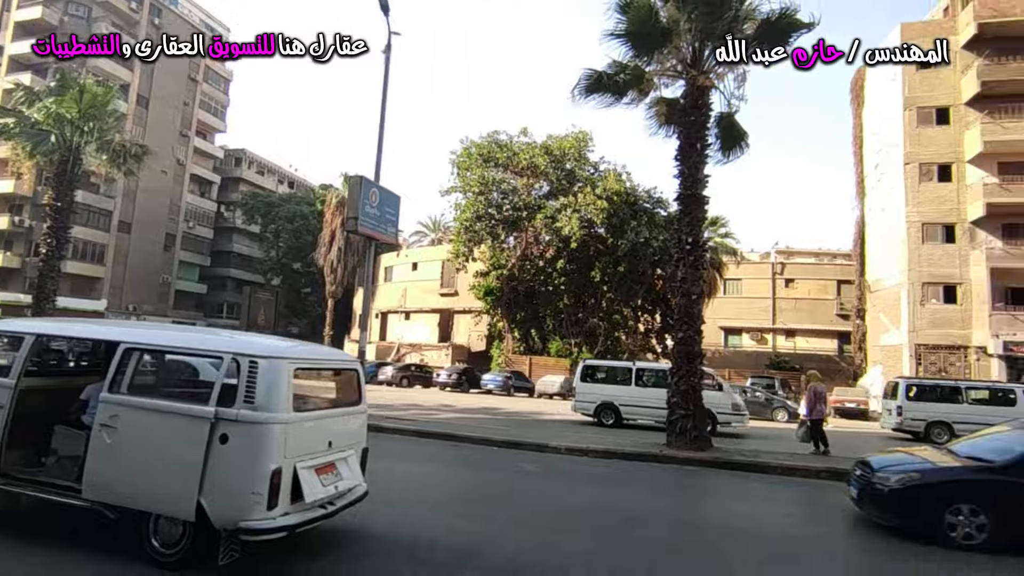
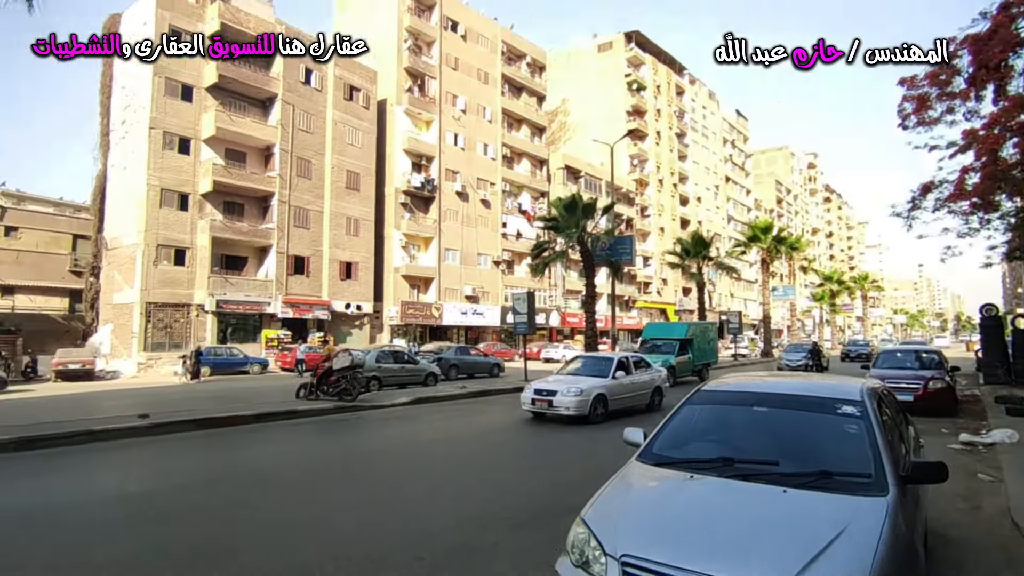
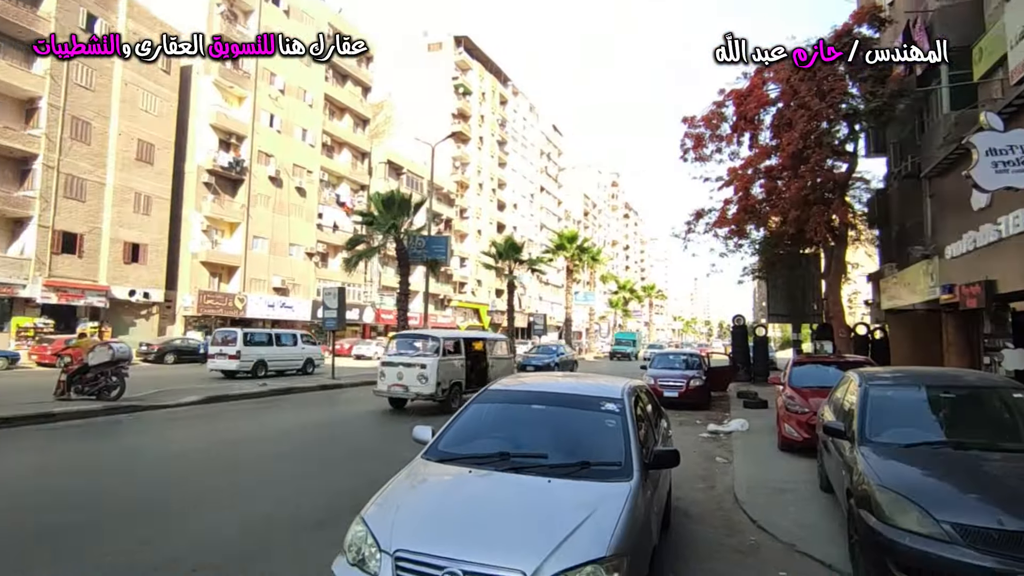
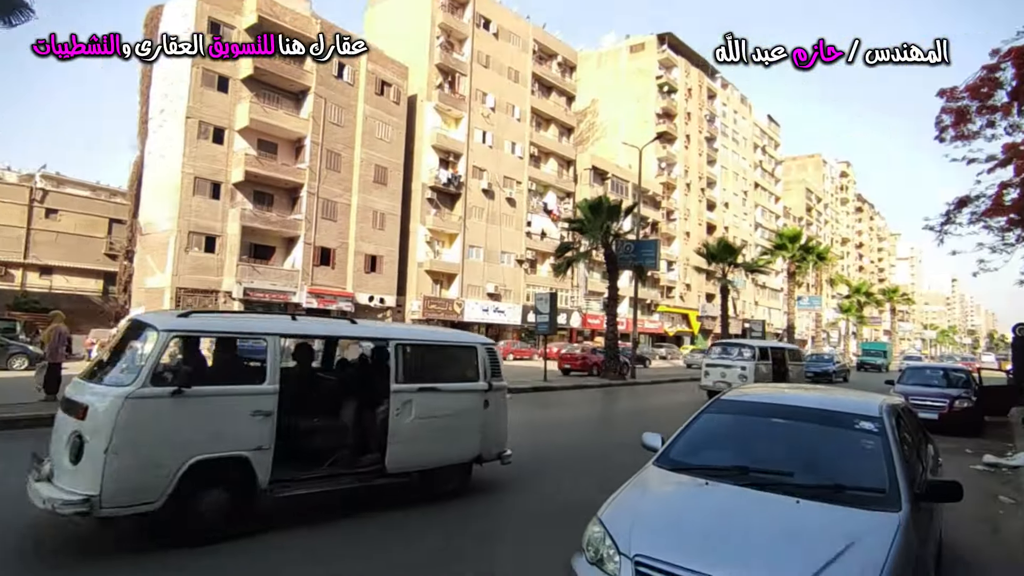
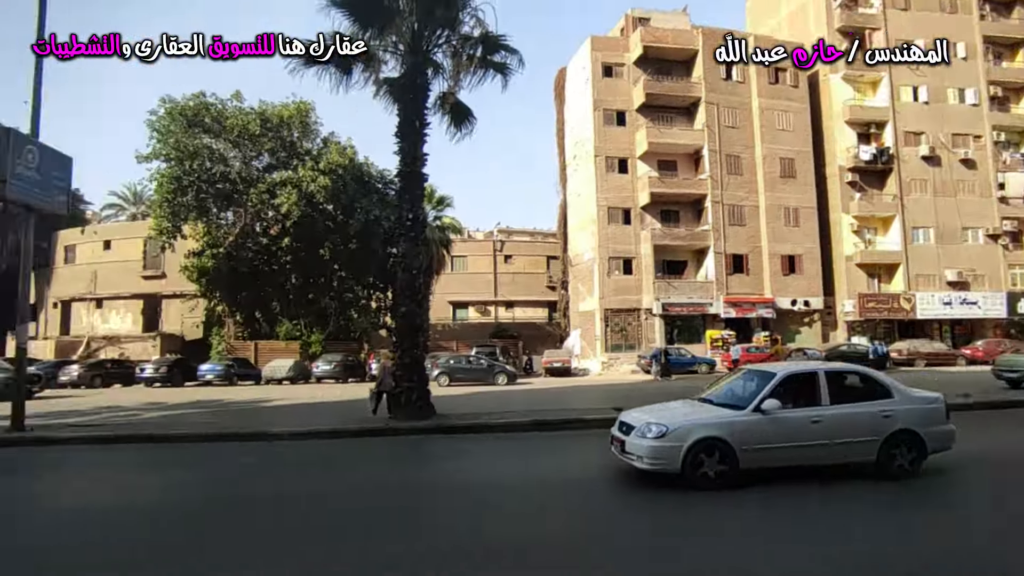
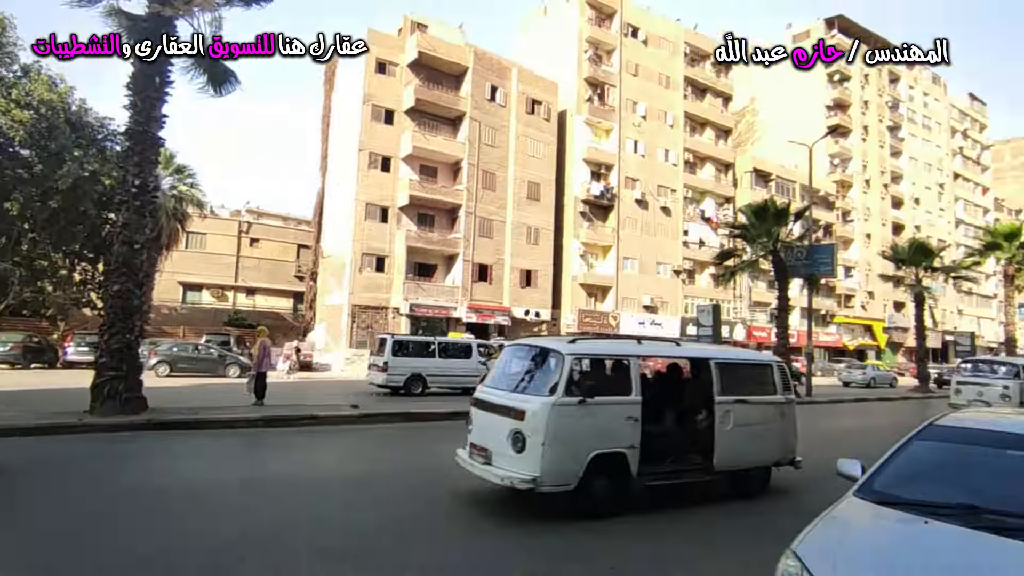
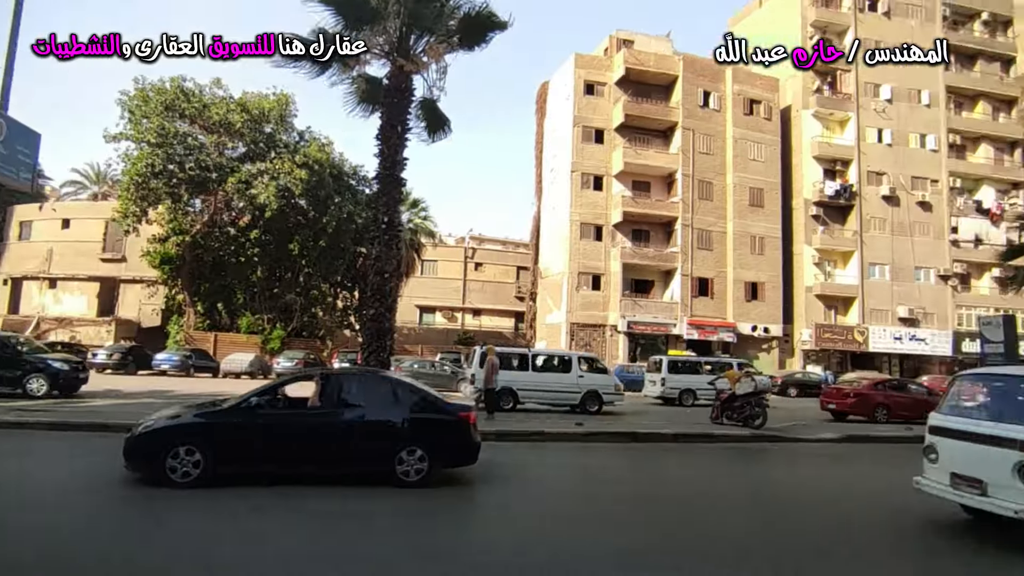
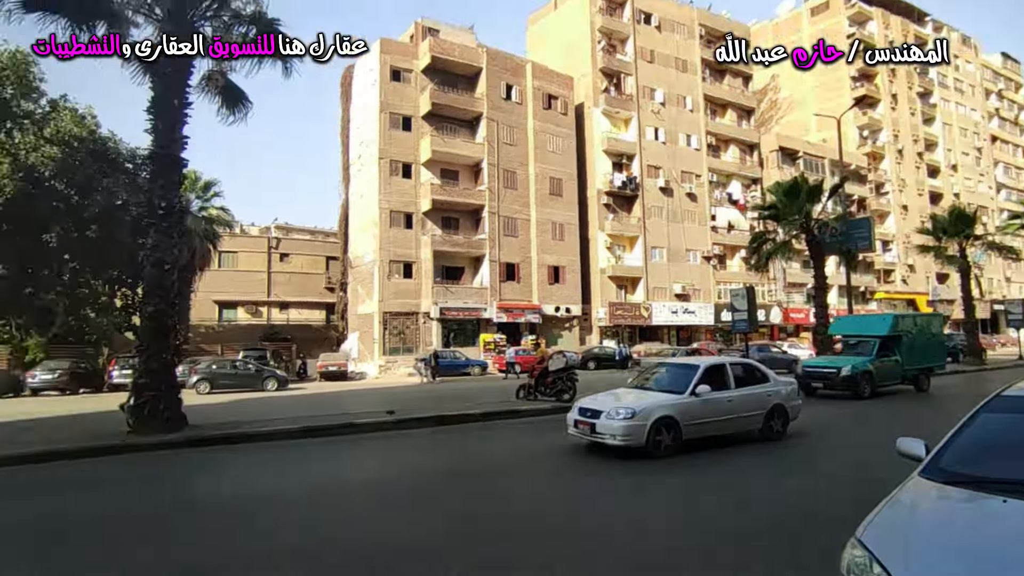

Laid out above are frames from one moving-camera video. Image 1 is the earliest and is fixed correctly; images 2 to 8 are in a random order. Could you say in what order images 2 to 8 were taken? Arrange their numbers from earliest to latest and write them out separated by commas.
7, 6, 4, 3, 2, 8, 5
